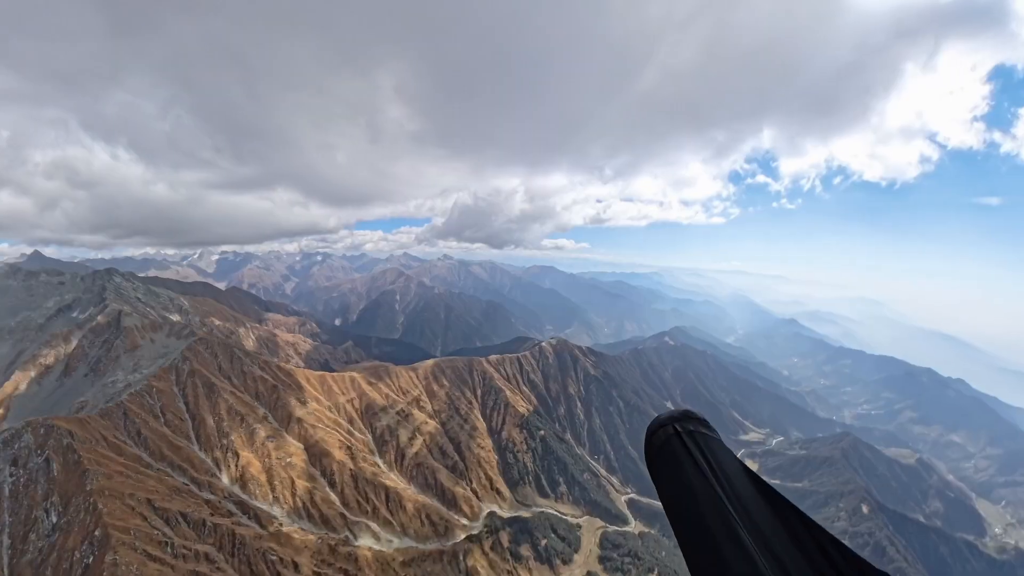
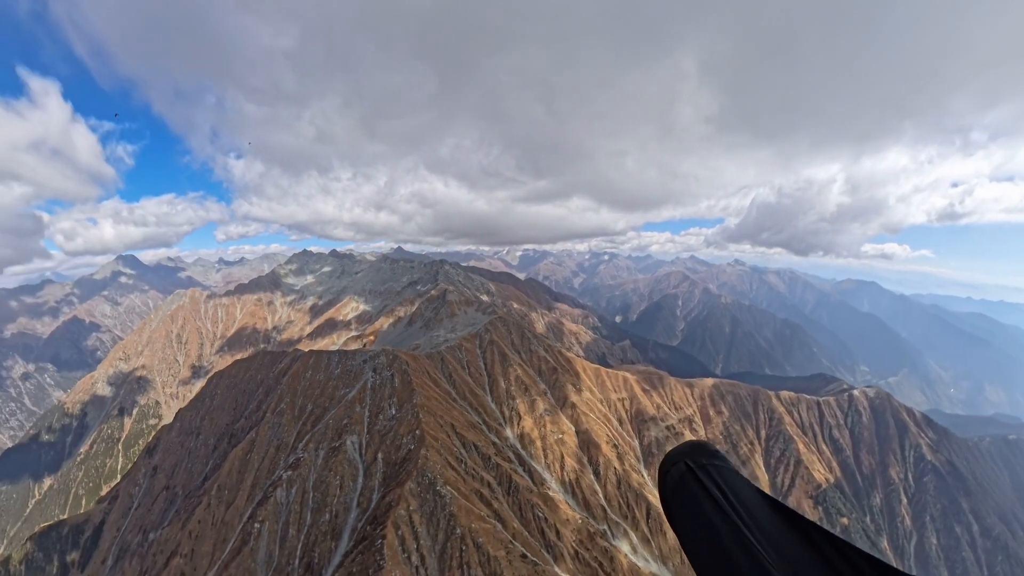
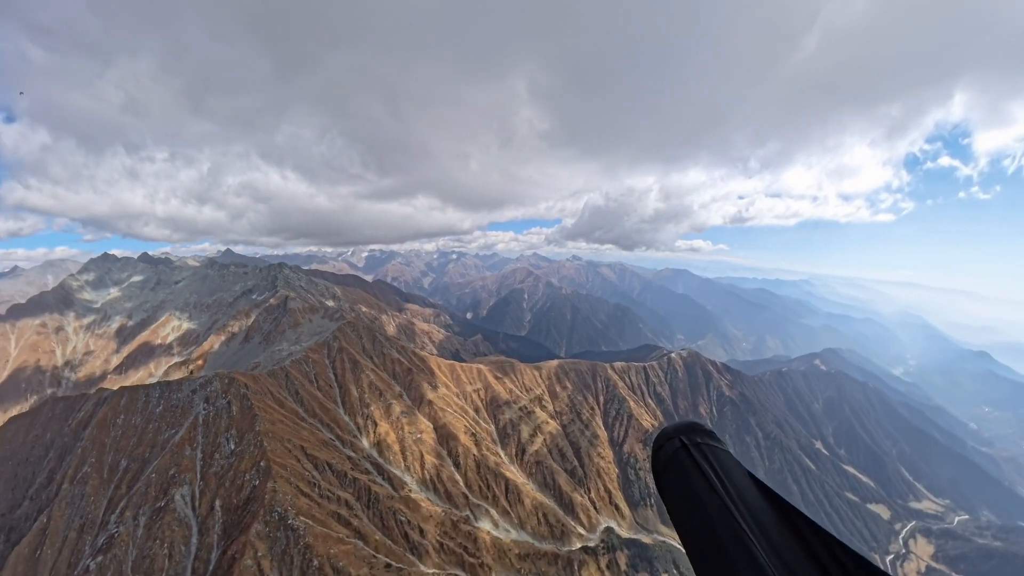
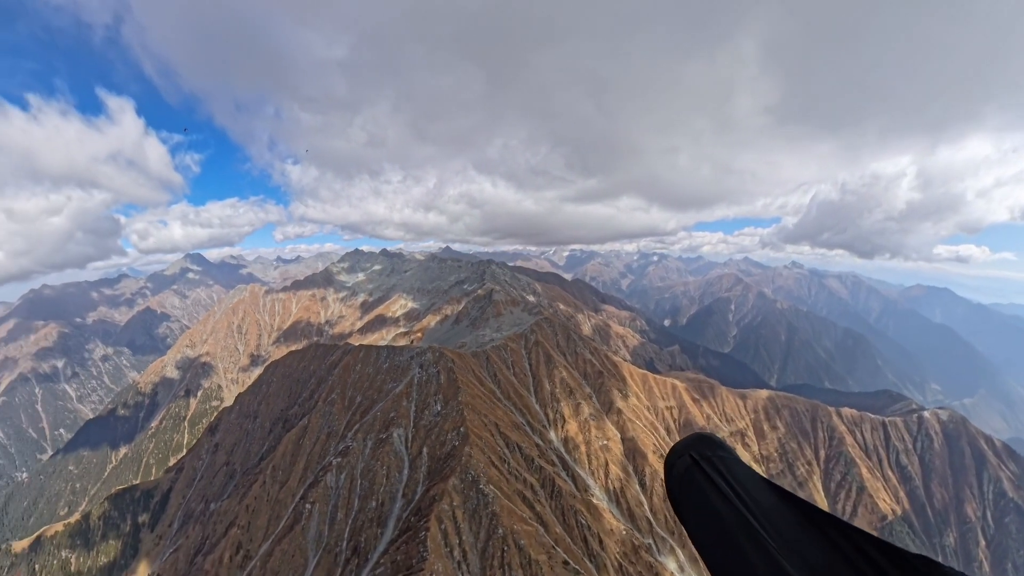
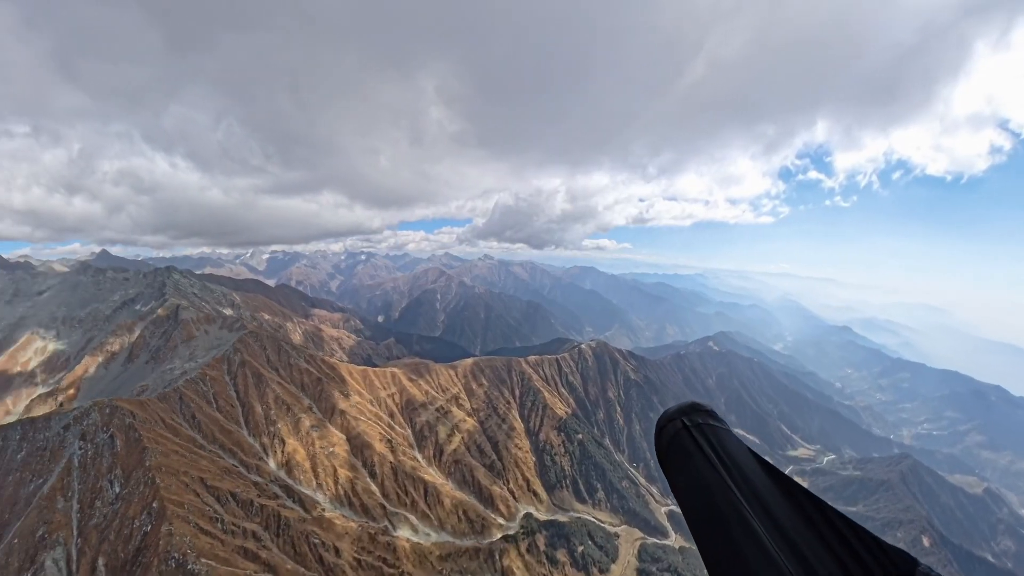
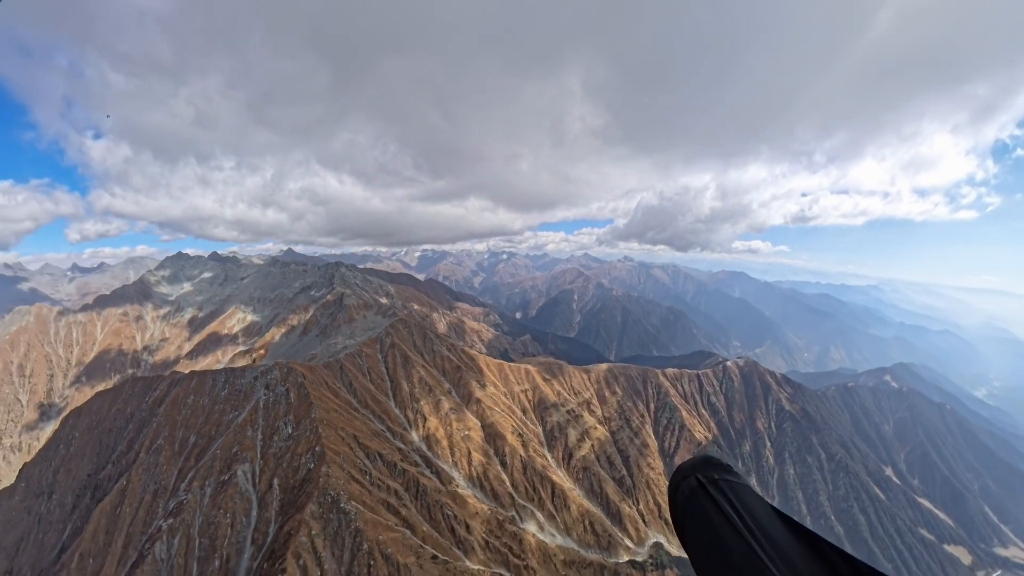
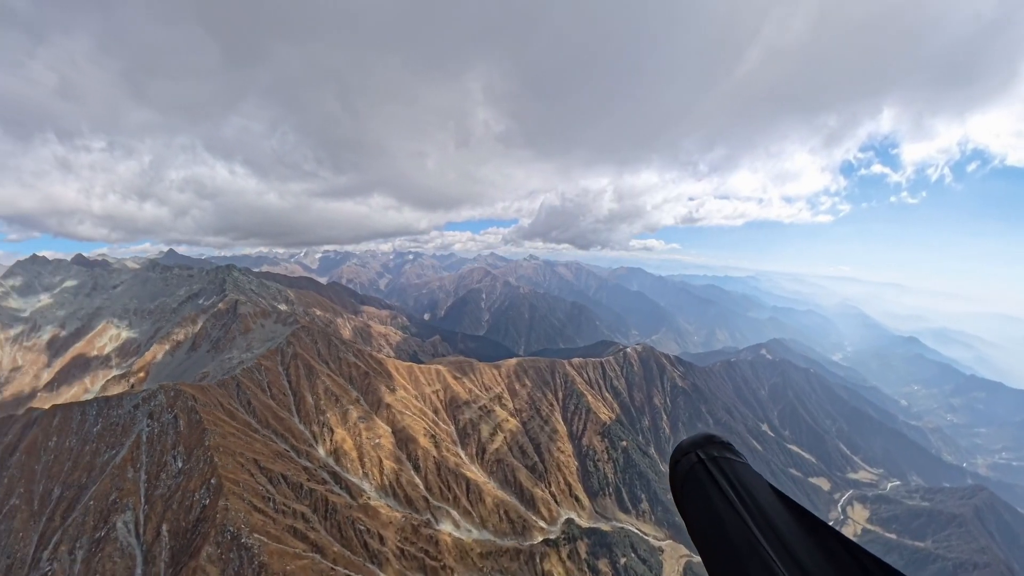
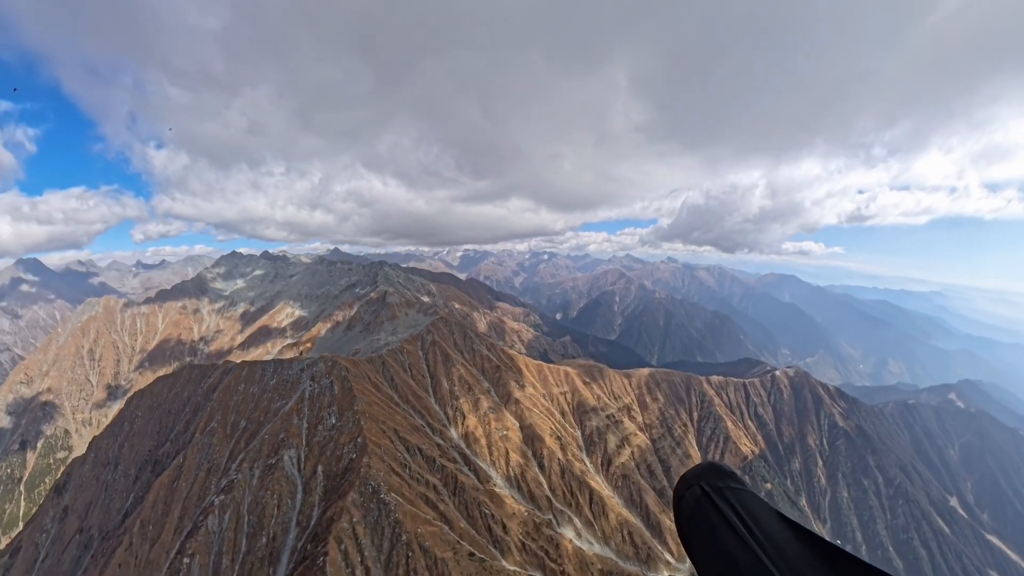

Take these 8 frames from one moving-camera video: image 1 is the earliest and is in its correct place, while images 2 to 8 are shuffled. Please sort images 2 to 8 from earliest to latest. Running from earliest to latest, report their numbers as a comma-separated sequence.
5, 7, 3, 6, 8, 2, 4
